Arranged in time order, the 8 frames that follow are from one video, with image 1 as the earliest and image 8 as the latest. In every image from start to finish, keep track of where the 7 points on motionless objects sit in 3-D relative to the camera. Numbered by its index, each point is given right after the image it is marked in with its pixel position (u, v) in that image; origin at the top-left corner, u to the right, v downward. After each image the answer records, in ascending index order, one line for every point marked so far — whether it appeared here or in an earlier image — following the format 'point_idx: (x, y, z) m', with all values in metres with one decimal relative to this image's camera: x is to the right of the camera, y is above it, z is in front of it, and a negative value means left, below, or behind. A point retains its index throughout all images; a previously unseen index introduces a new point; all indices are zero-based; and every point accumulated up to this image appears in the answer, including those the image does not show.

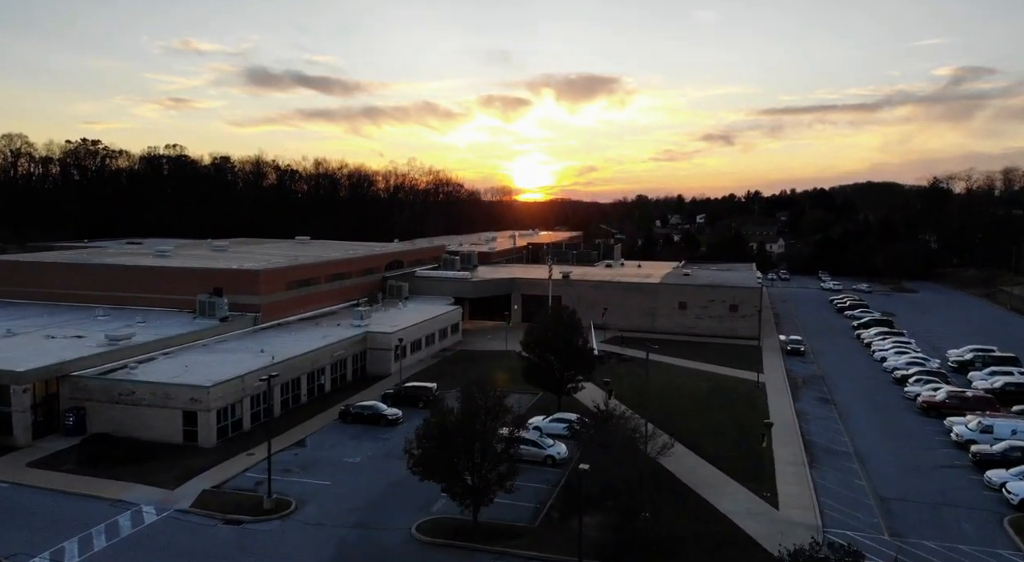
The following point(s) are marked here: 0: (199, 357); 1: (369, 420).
0: (-8.3, -2.0, +18.6) m
1: (-3.6, -3.5, +17.4) m
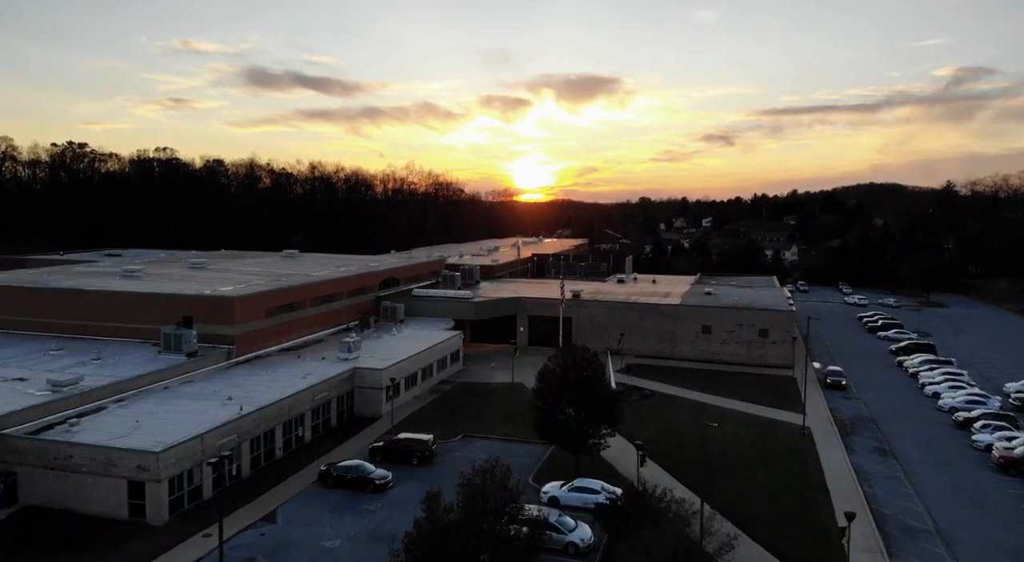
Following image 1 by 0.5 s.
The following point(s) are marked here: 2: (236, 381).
0: (-8.1, -2.9, +15.9) m
1: (-3.3, -4.3, +14.7) m
2: (-7.2, -2.6, +18.1) m
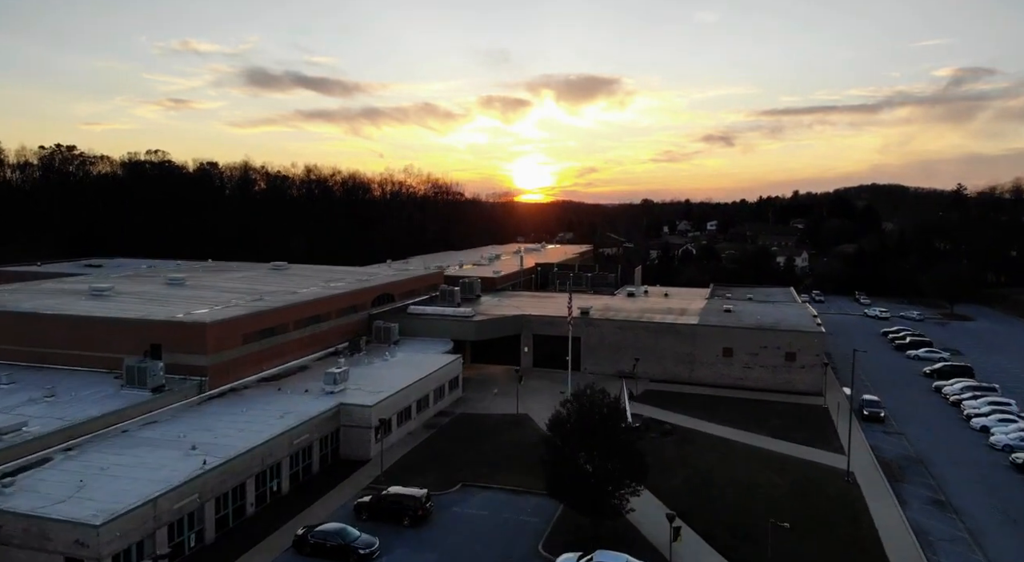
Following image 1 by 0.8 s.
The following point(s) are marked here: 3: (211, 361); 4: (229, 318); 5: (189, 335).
0: (-7.9, -3.5, +13.8) m
1: (-3.2, -4.9, +12.6) m
2: (-7.0, -3.2, +16.0) m
3: (-7.9, -2.1, +18.3) m
4: (-7.7, -1.0, +19.1) m
5: (-8.4, -1.4, +18.3) m
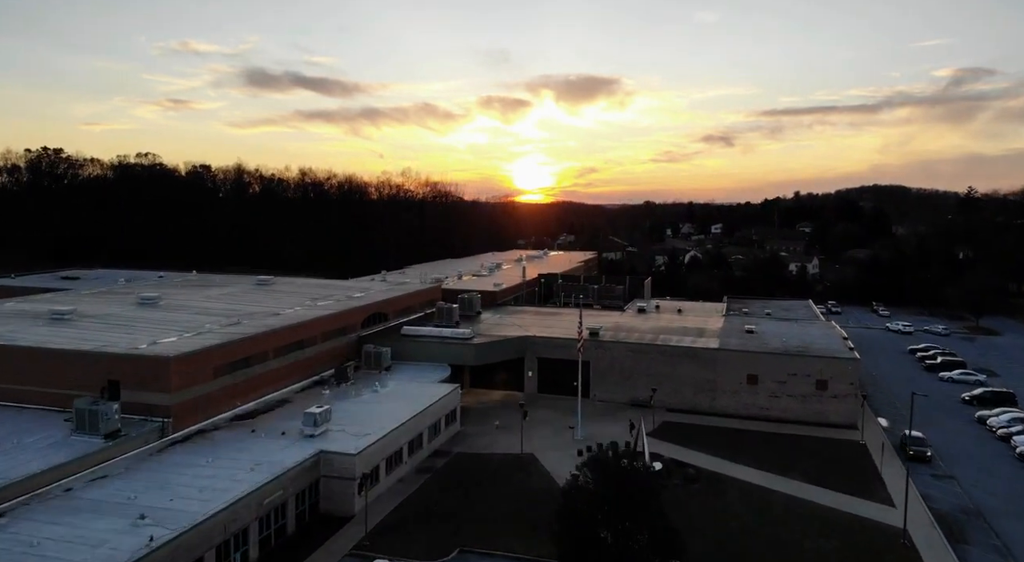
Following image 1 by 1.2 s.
0: (-7.8, -4.1, +11.6) m
1: (-3.1, -5.5, +10.4) m
2: (-6.9, -3.9, +13.9) m
3: (-7.8, -2.8, +16.2) m
4: (-7.6, -1.7, +16.9) m
5: (-8.3, -2.1, +16.1) m
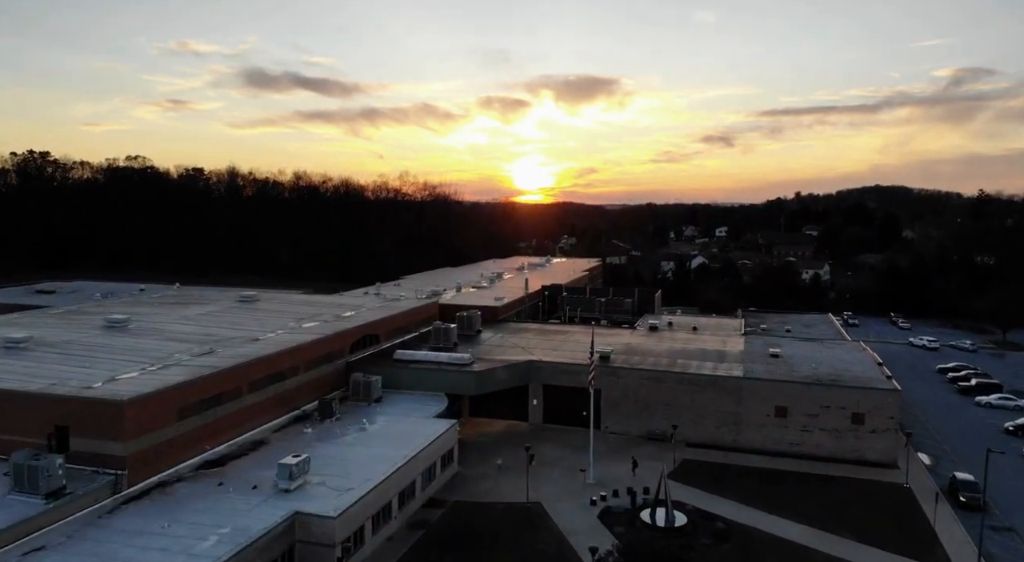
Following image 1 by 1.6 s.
0: (-7.7, -4.8, +9.6) m
1: (-3.0, -6.2, +8.4) m
2: (-6.8, -4.5, +11.8) m
3: (-7.7, -3.4, +14.1) m
4: (-7.5, -2.3, +14.9) m
5: (-8.2, -2.7, +14.1) m
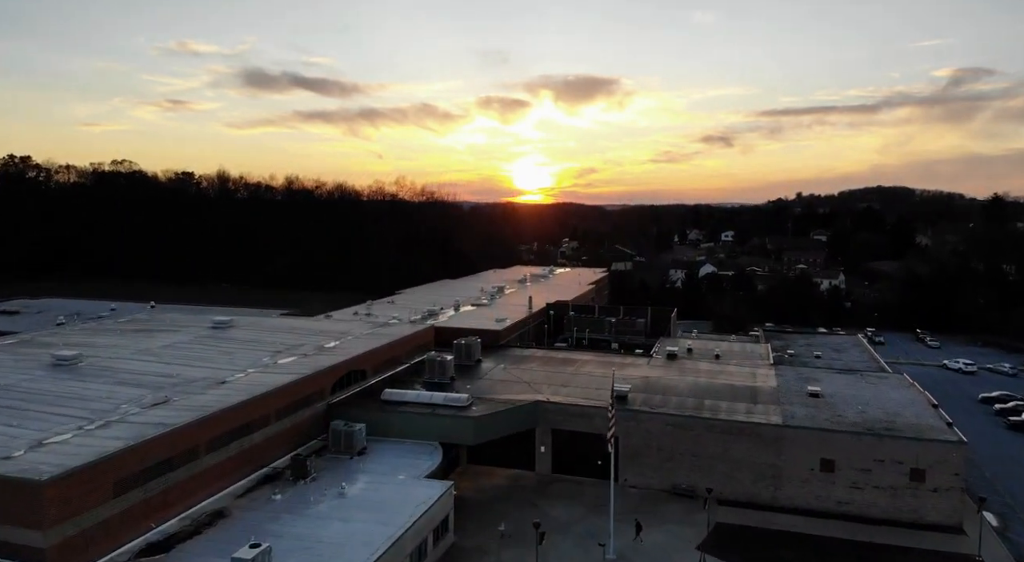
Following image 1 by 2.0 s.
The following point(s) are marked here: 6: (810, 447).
0: (-7.6, -5.6, +6.9) m
1: (-2.9, -7.0, +5.7) m
2: (-6.7, -5.3, +9.1) m
3: (-7.5, -4.2, +11.4) m
4: (-7.4, -3.1, +12.2) m
5: (-8.1, -3.5, +11.4) m
6: (+7.4, -4.1, +17.3) m
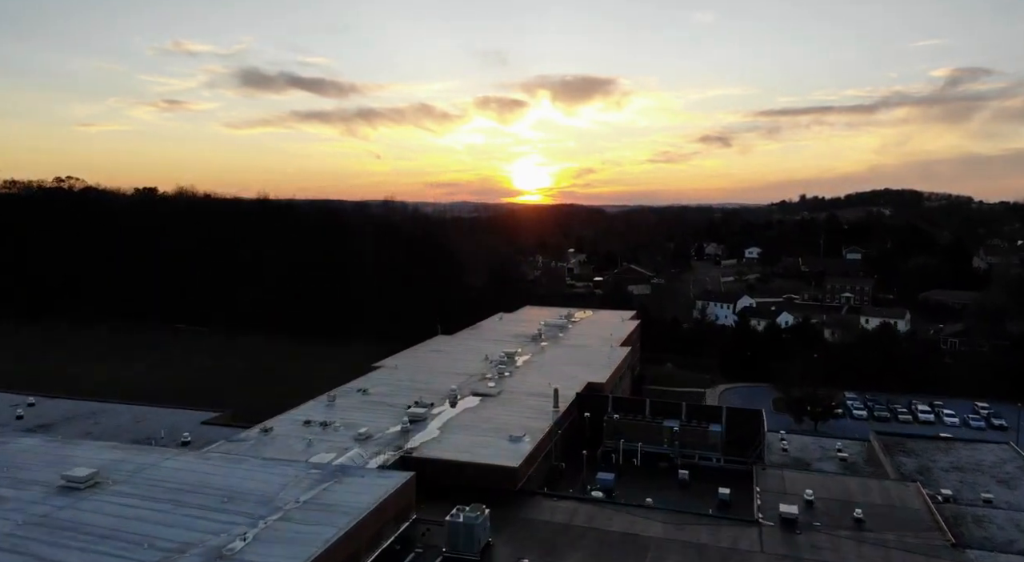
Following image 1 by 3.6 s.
0: (-6.9, -8.5, -2.3) m
1: (-2.2, -9.9, -3.5) m
2: (-6.0, -8.2, 0.0) m
3: (-6.9, -7.1, +2.3) m
4: (-6.7, -6.1, +3.0) m
5: (-7.4, -6.5, +2.2) m
6: (+8.0, -7.0, +8.2) m
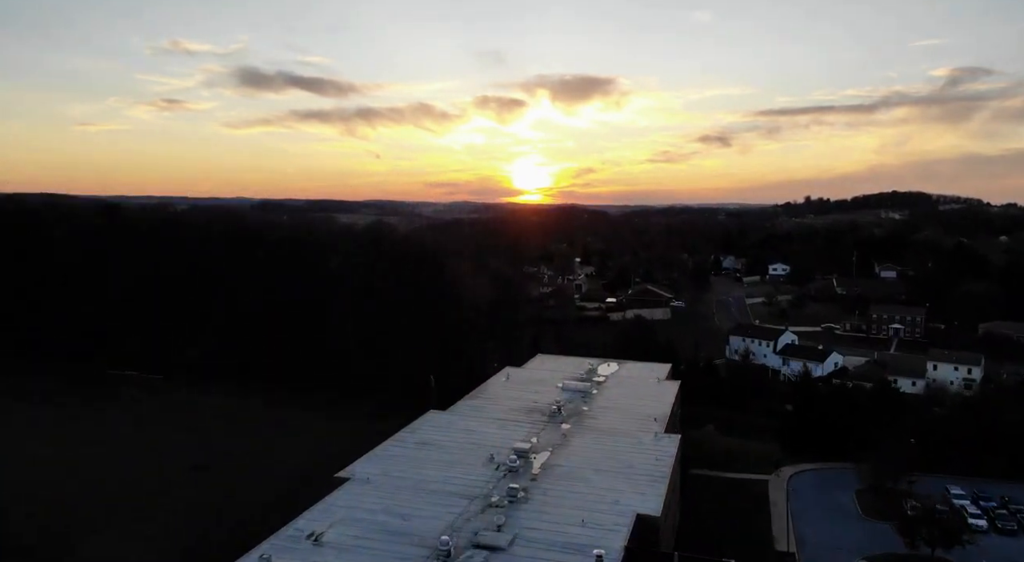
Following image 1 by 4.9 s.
0: (-6.5, -11.0, -10.0) m
1: (-1.7, -12.4, -11.2) m
2: (-5.6, -10.7, -7.7) m
3: (-6.4, -9.6, -5.4) m
4: (-6.2, -8.5, -4.7) m
5: (-6.9, -8.9, -5.5) m
6: (+8.5, -9.4, +0.5) m
